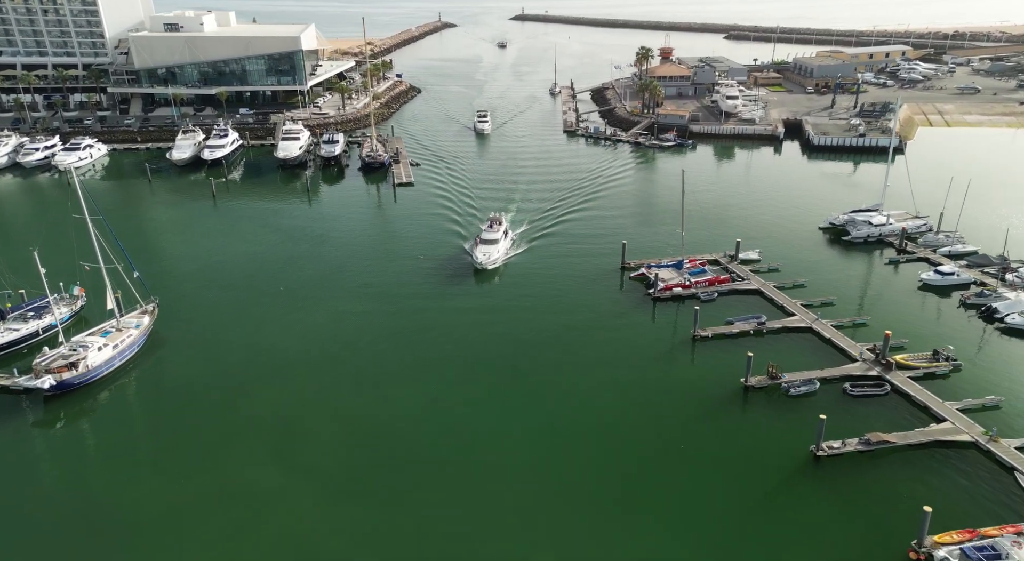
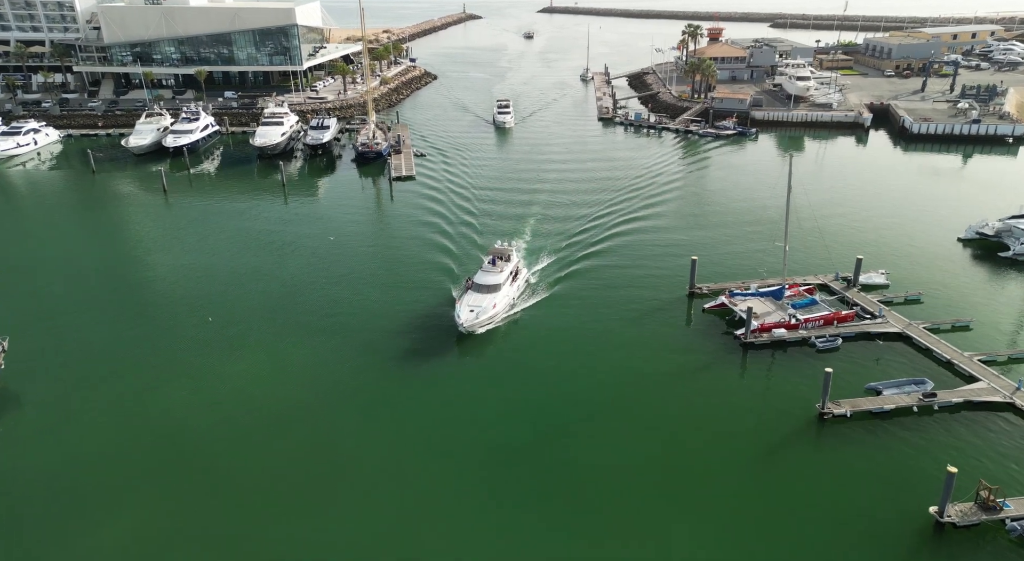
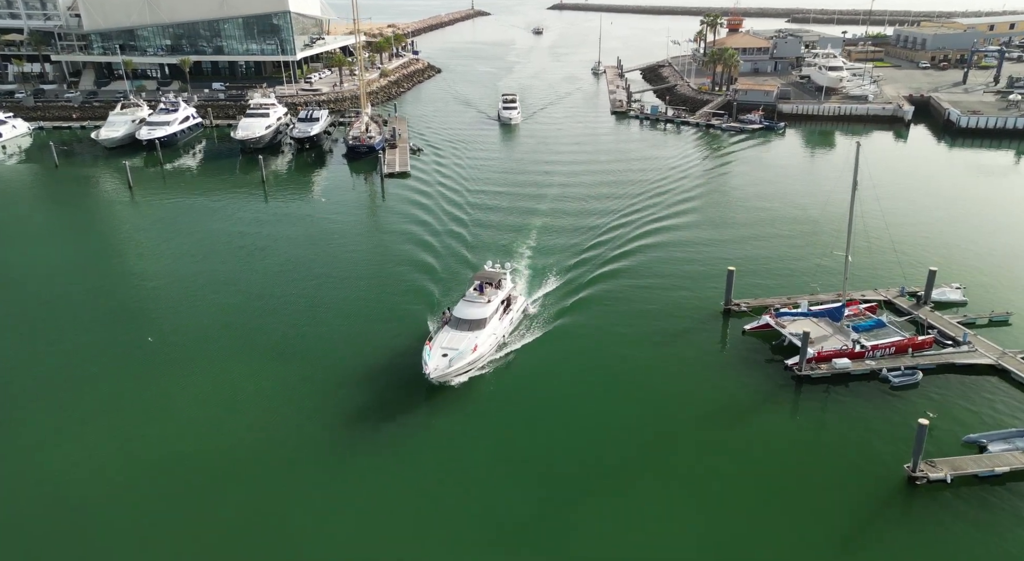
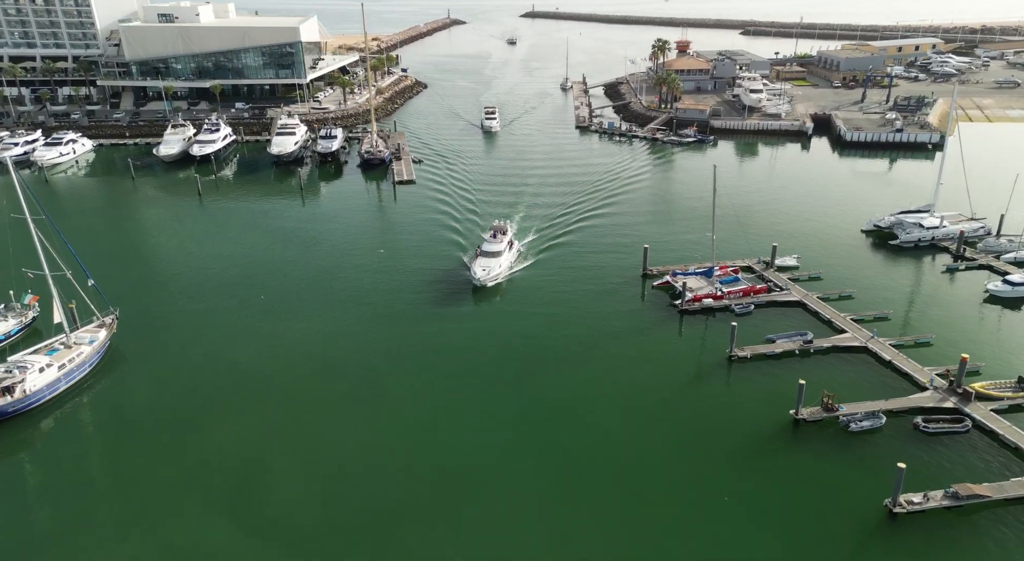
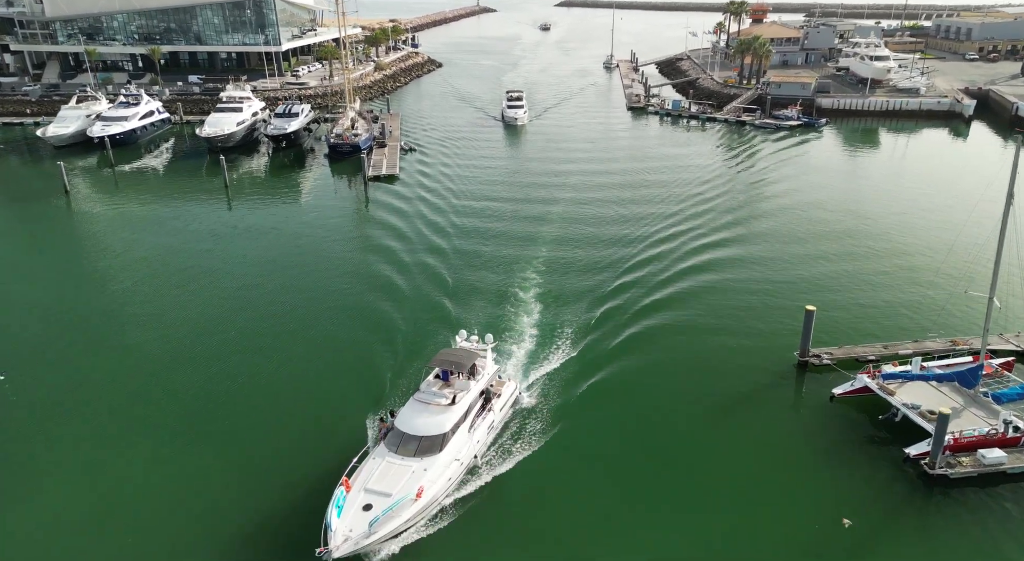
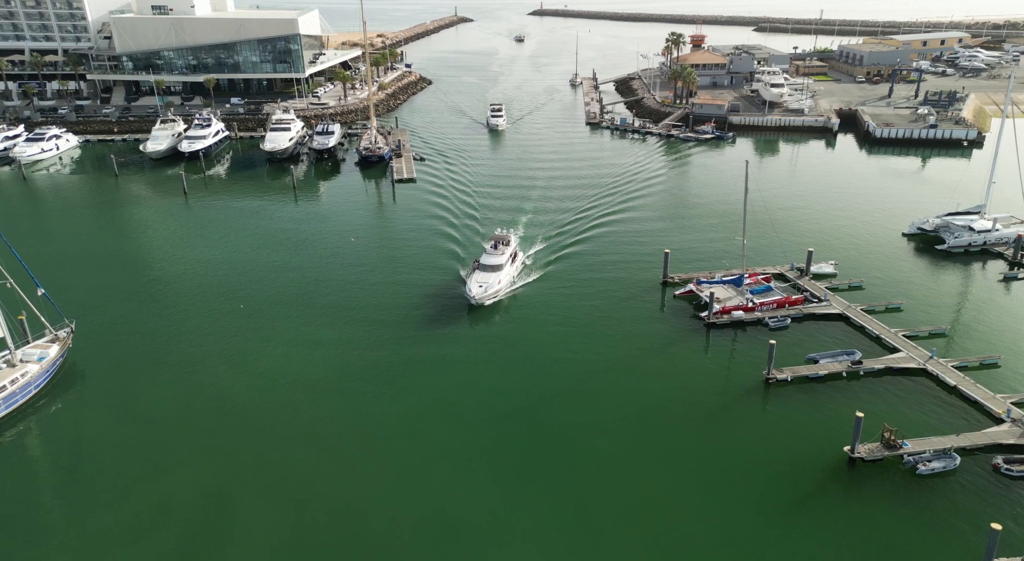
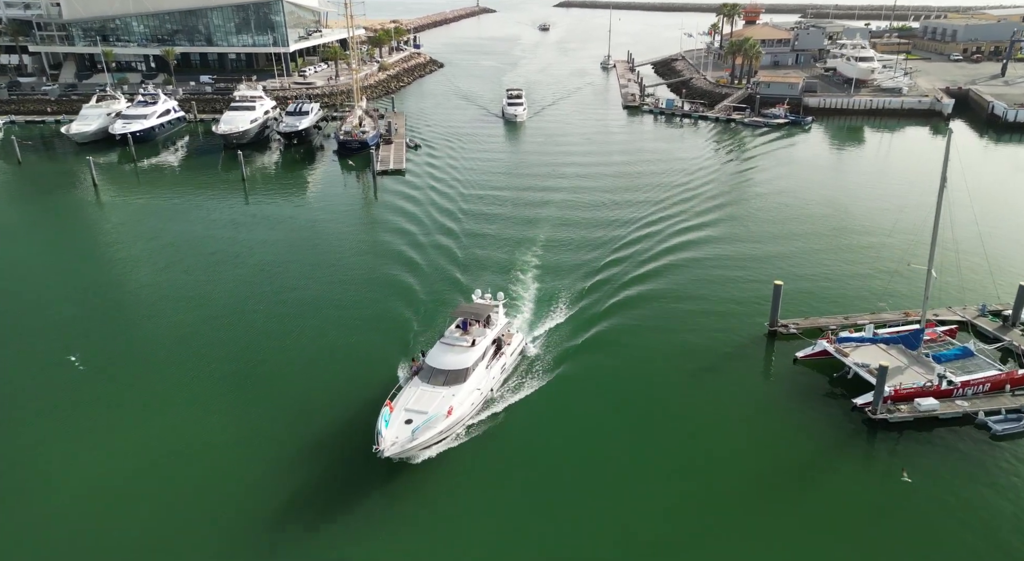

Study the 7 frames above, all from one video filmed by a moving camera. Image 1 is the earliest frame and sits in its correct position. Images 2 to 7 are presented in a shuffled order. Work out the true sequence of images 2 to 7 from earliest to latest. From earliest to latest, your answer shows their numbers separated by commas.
4, 6, 2, 3, 7, 5
